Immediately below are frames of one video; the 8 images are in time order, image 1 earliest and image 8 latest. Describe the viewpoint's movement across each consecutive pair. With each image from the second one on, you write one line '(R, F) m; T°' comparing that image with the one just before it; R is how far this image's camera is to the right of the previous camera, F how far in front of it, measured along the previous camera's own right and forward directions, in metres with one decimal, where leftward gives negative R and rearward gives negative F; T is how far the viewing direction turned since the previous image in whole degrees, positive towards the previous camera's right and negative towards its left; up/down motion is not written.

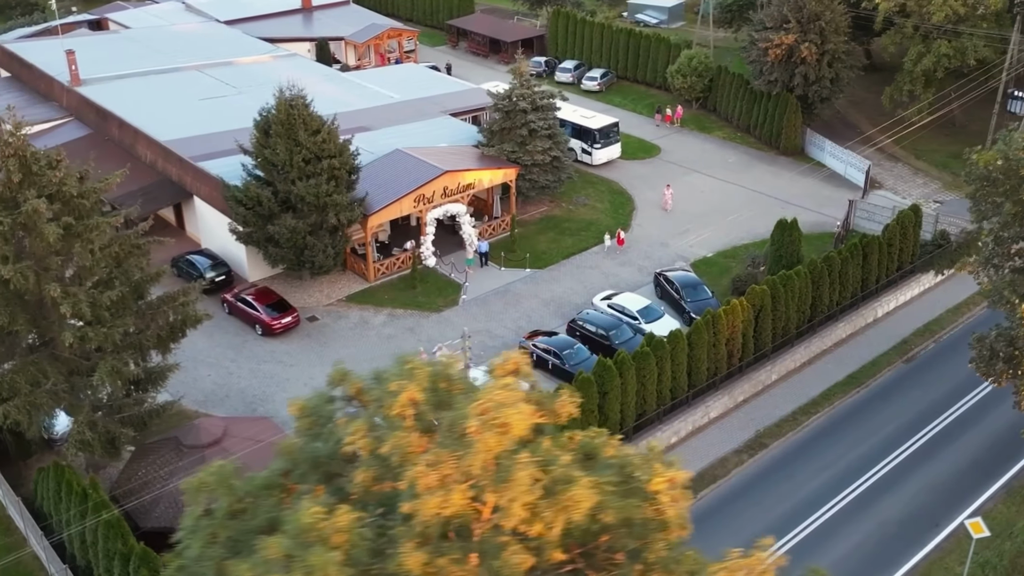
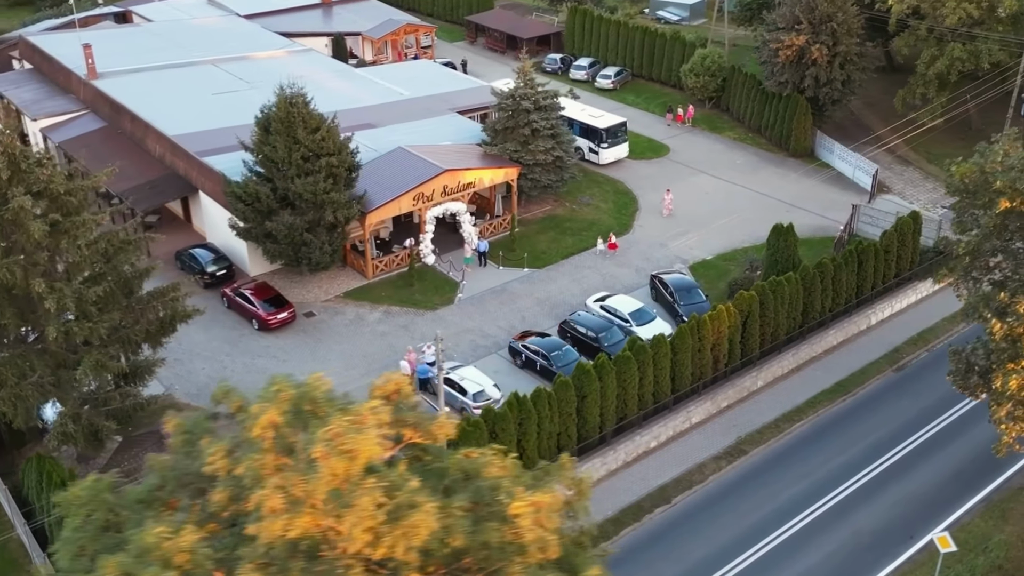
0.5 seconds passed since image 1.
(+1.2, -0.1) m; -2°
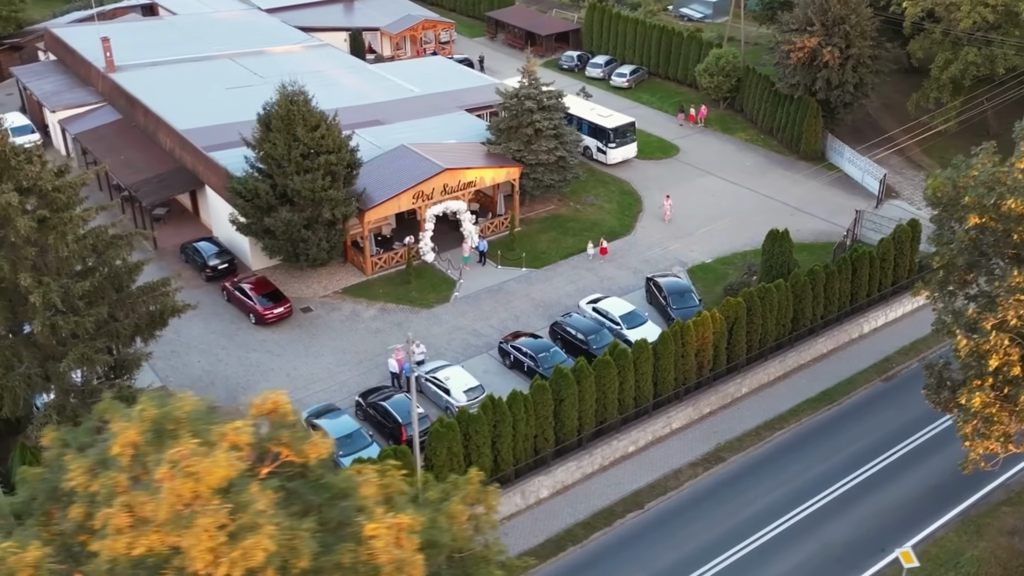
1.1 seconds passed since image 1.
(+1.3, -0.1) m; -2°
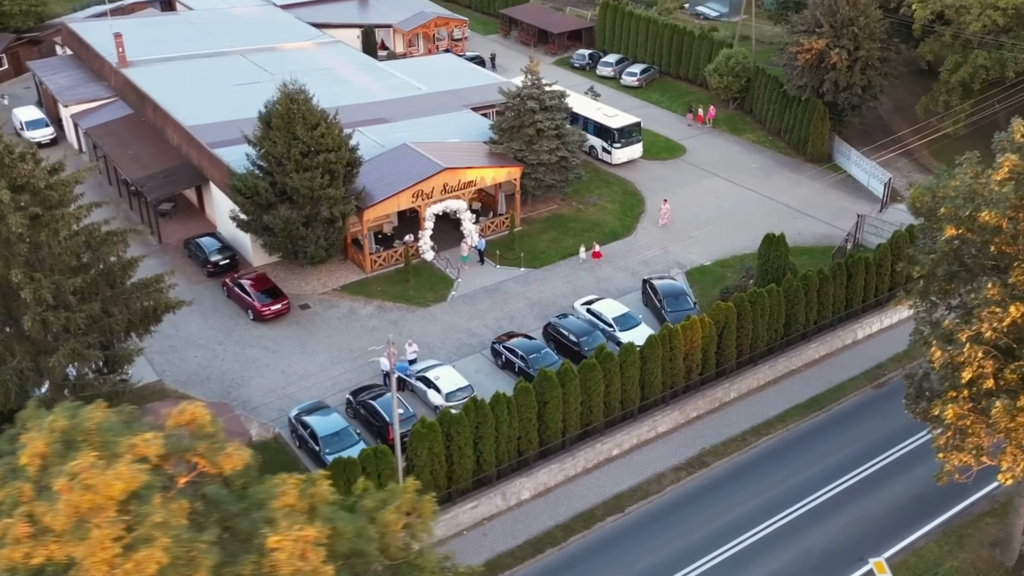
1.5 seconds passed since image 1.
(+0.9, -0.1) m; -2°
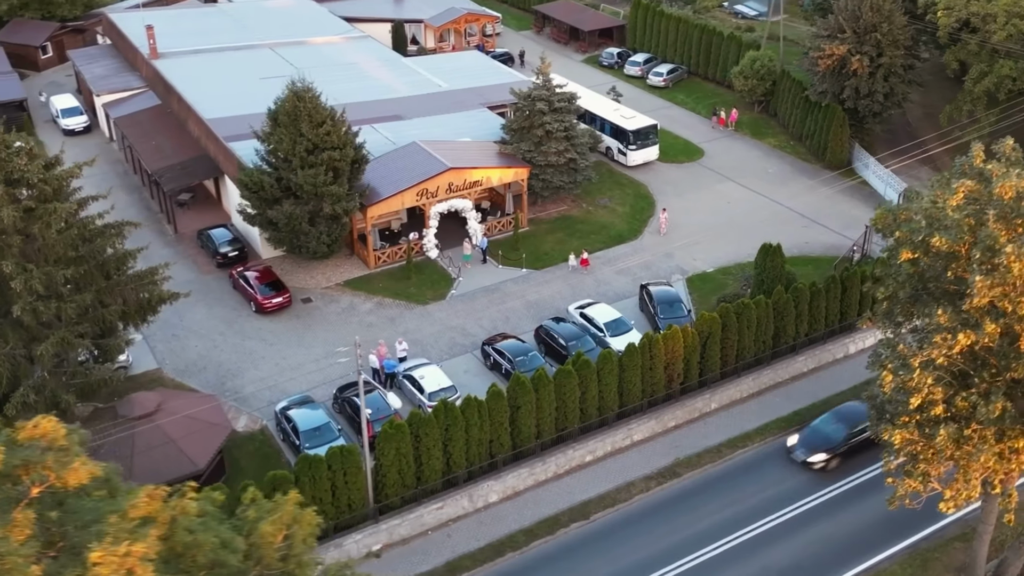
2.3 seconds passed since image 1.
(+1.9, -0.2) m; -3°
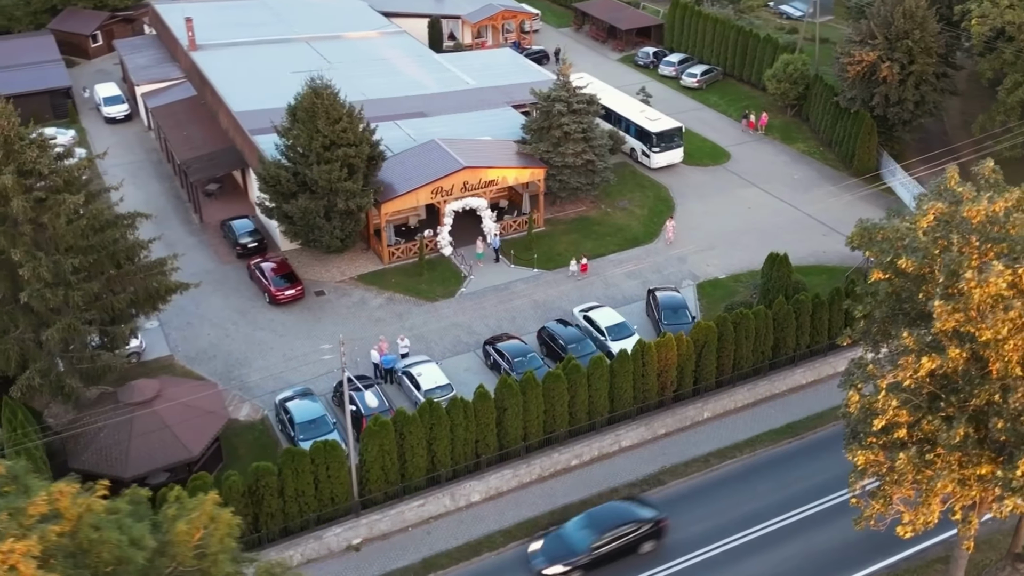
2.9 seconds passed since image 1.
(+1.6, -0.2) m; -3°
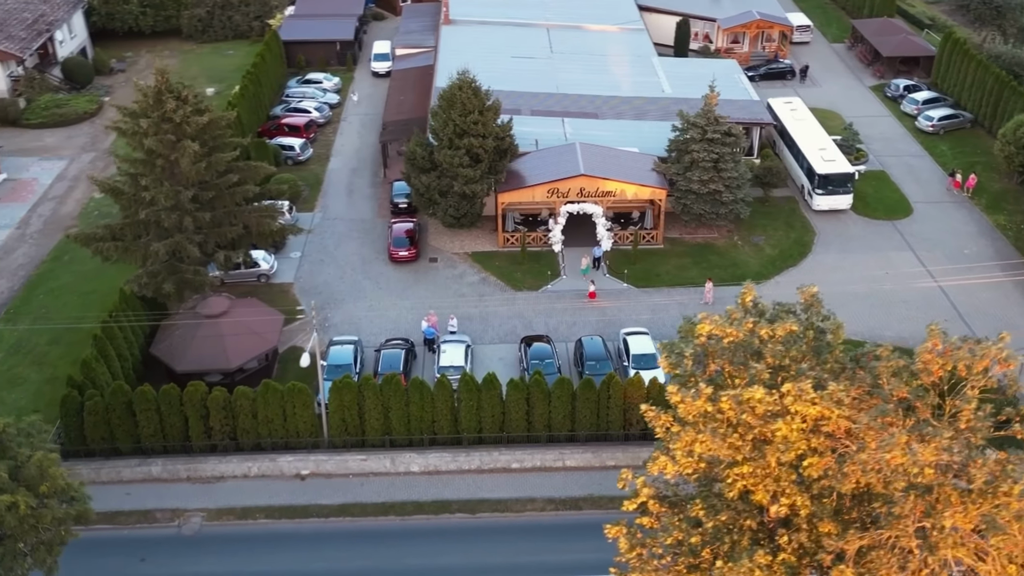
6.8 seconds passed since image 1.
(+9.8, -0.2) m; -22°
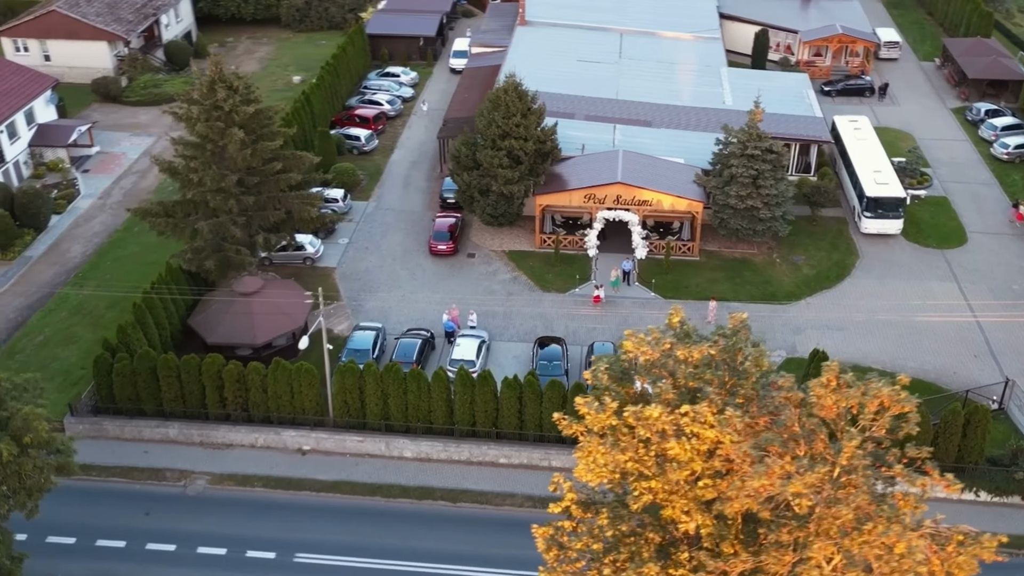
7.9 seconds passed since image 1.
(+3.1, -0.6) m; -7°
